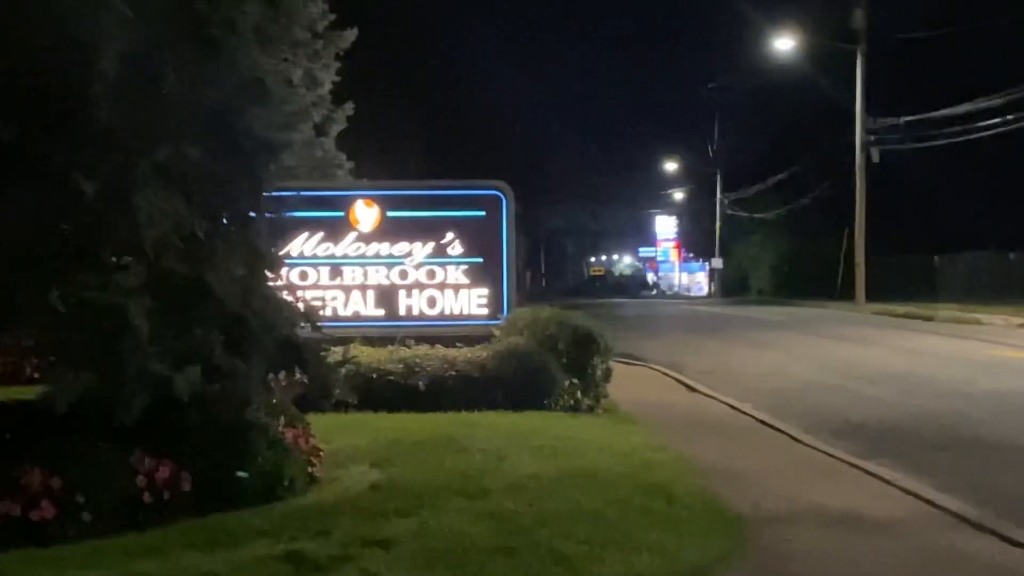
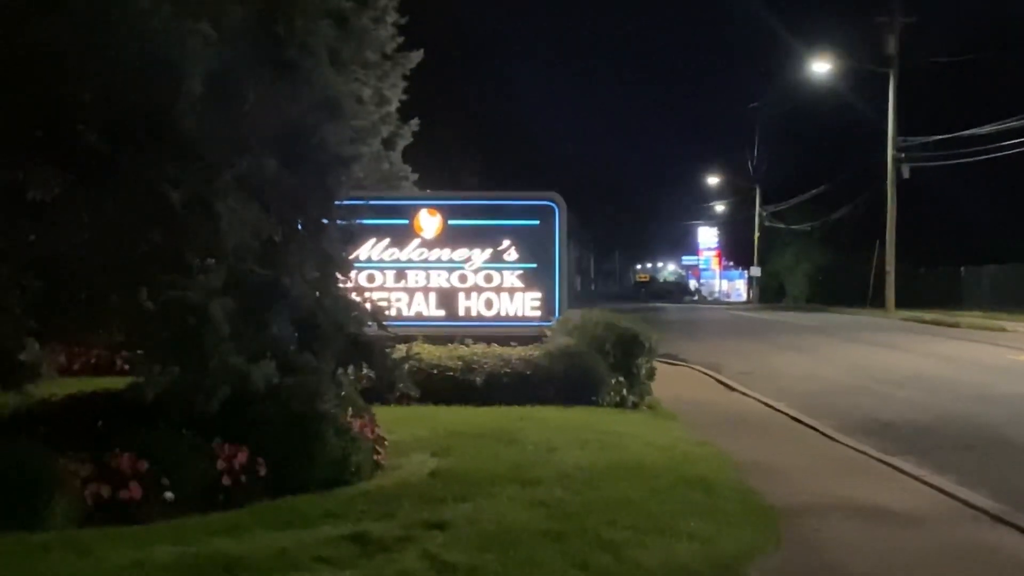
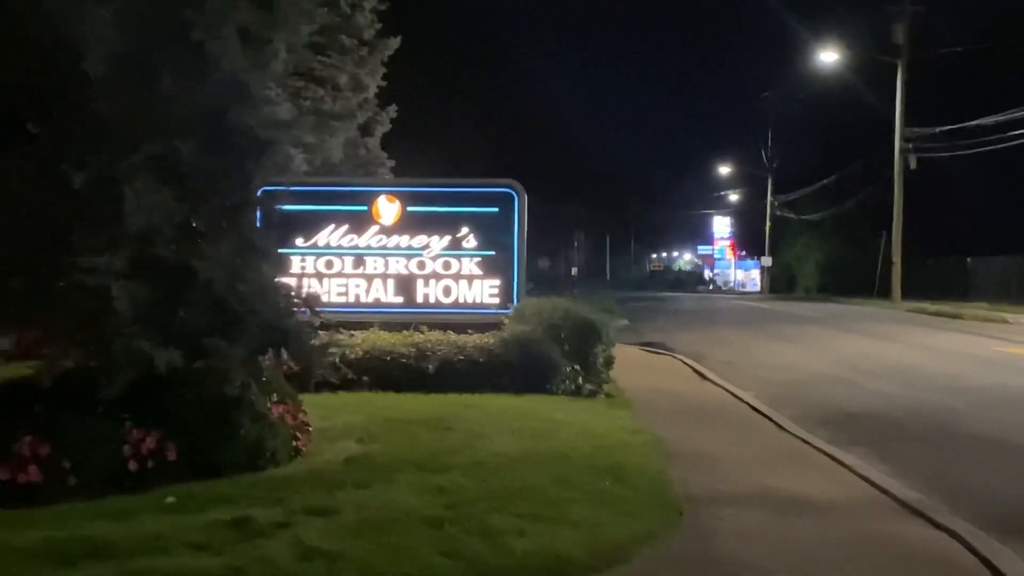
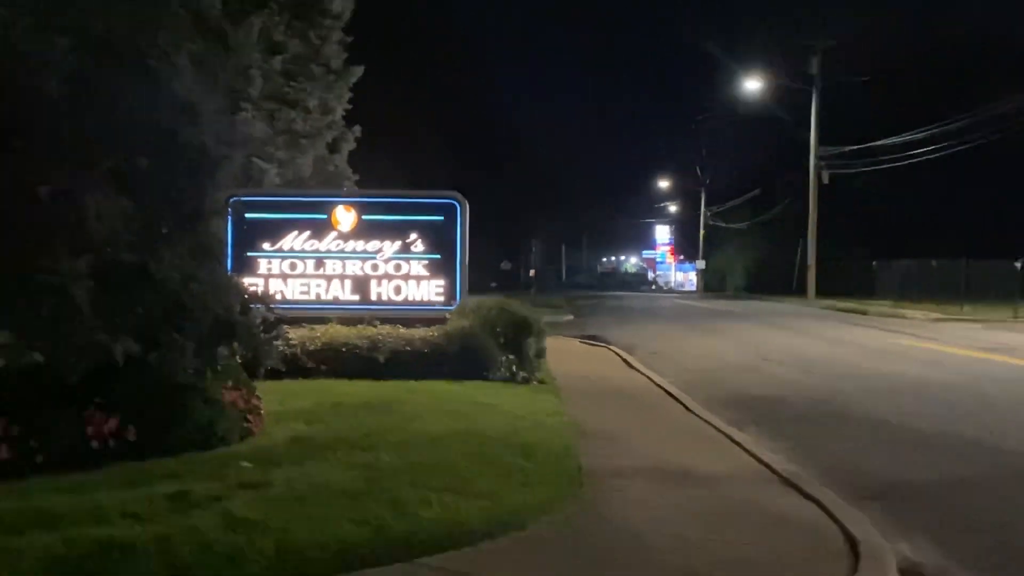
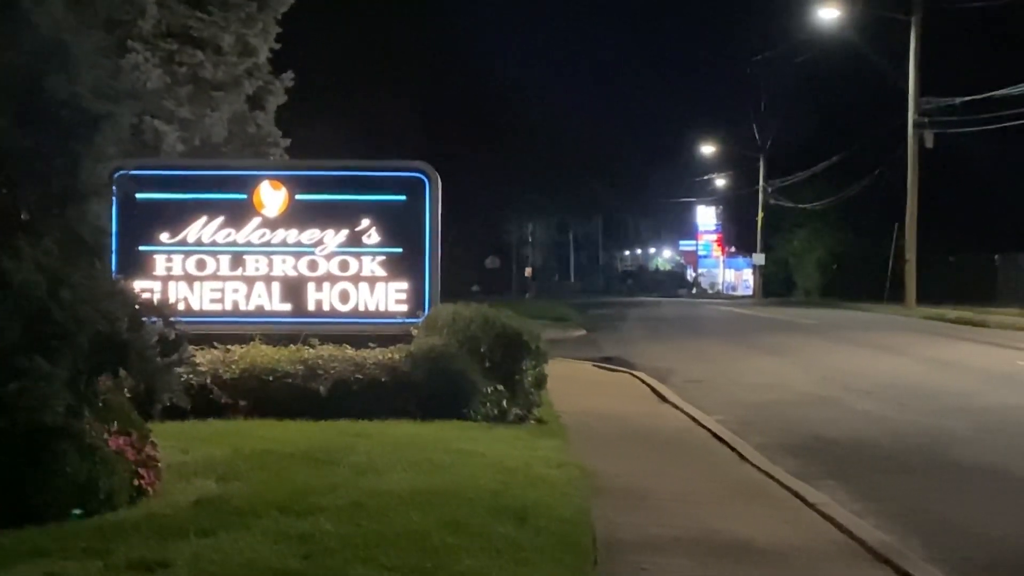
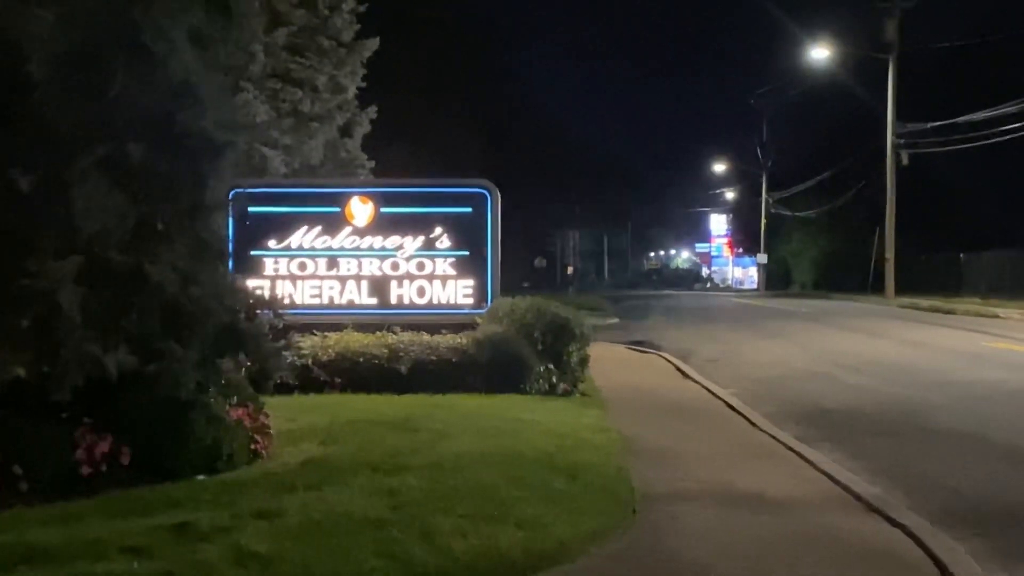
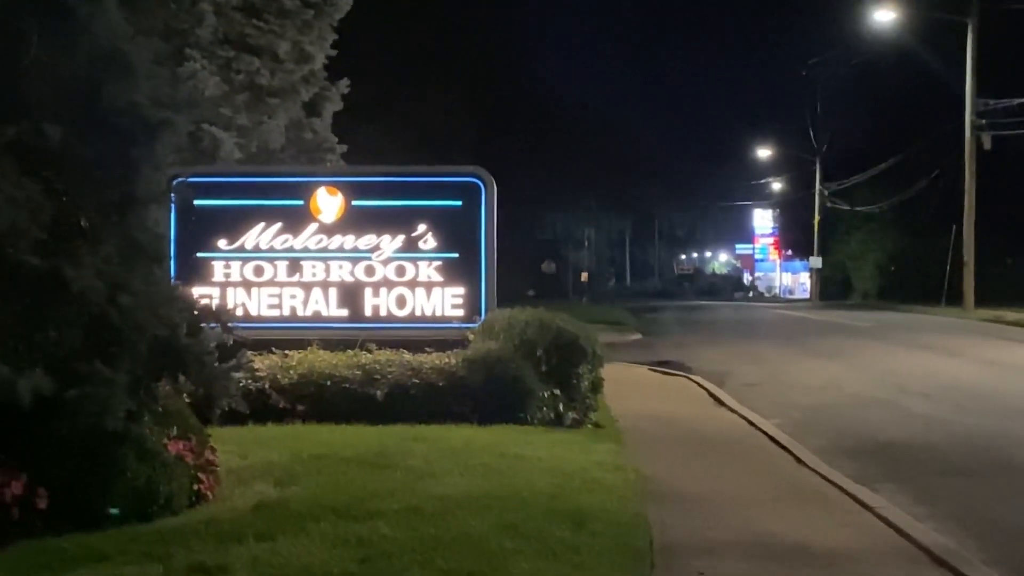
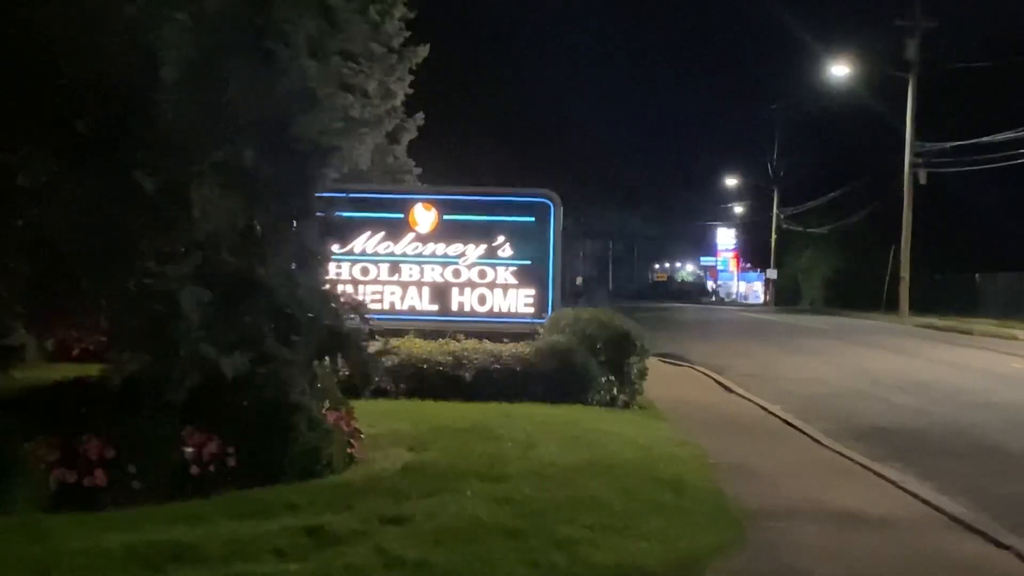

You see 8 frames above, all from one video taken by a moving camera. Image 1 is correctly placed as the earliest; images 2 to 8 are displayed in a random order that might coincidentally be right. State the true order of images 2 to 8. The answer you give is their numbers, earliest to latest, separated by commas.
2, 8, 3, 6, 7, 5, 4
